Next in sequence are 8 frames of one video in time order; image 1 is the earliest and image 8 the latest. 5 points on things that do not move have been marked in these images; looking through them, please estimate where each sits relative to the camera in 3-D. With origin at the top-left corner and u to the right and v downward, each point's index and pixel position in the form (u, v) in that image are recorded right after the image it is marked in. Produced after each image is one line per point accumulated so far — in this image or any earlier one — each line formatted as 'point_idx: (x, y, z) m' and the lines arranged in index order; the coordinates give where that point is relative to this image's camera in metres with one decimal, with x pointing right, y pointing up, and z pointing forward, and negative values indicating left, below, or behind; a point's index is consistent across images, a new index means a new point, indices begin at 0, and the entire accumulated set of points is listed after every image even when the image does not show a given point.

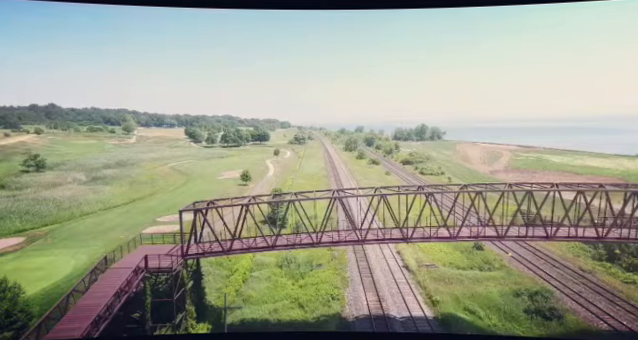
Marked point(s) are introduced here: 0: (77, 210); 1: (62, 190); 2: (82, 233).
0: (-5.8, -1.0, +8.7) m
1: (-6.0, -0.5, +8.7) m
2: (-5.7, -1.5, +8.8) m
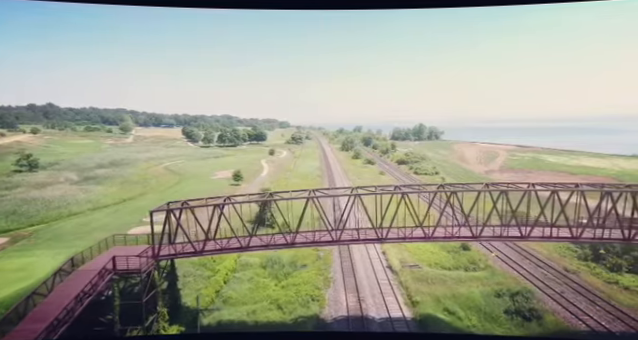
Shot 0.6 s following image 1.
0: (-6.0, -0.9, +8.7) m
1: (-6.3, -0.5, +8.6) m
2: (-6.0, -1.5, +8.7) m
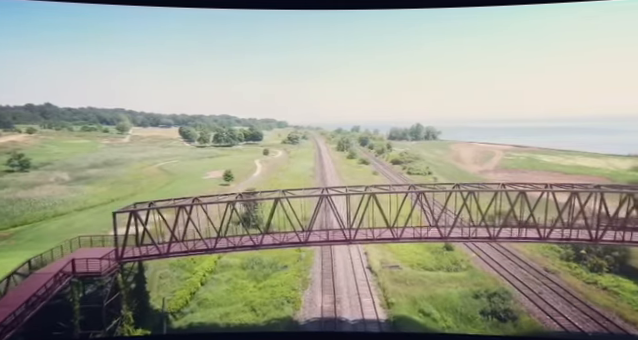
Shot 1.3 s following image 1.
0: (-6.3, -1.0, +8.6) m
1: (-6.6, -0.5, +8.5) m
2: (-6.3, -1.5, +8.6) m
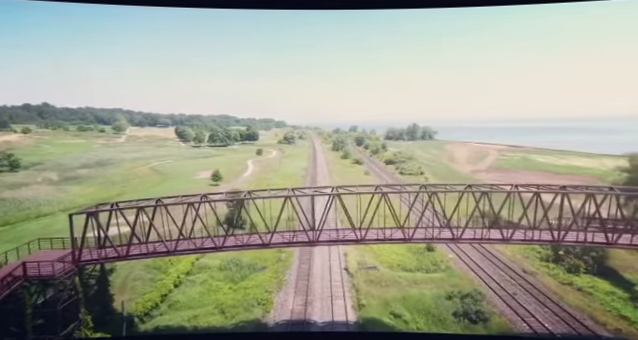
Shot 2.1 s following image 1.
0: (-6.7, -1.0, +8.5) m
1: (-6.9, -0.5, +8.4) m
2: (-6.7, -1.5, +8.5) m
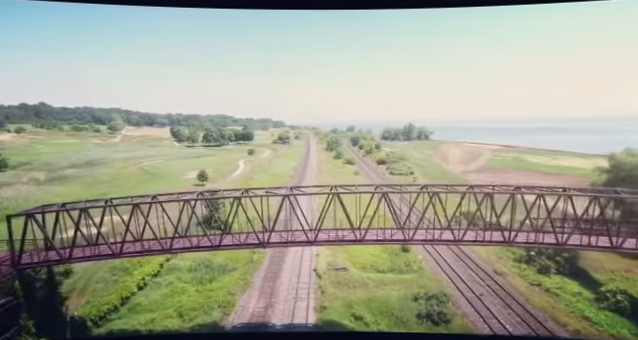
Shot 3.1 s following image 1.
0: (-7.2, -1.0, +8.3) m
1: (-7.4, -0.5, +8.3) m
2: (-7.1, -1.5, +8.4) m
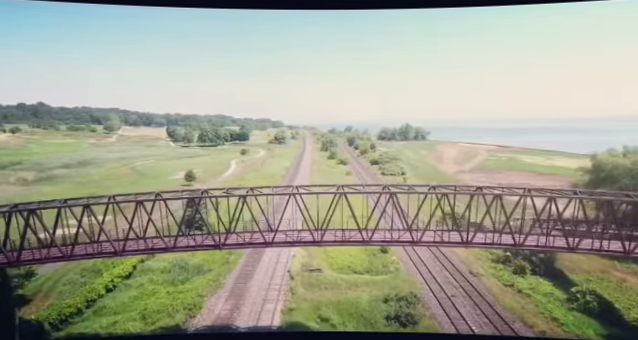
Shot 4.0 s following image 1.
0: (-7.6, -1.0, +8.2) m
1: (-7.8, -0.5, +8.2) m
2: (-7.5, -1.5, +8.2) m
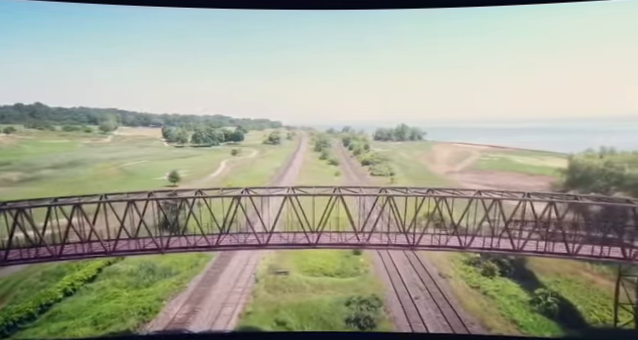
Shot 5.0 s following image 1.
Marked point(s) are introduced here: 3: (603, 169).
0: (-8.1, -1.0, +8.0) m
1: (-8.3, -0.5, +8.0) m
2: (-8.0, -1.6, +8.1) m
3: (+6.6, 0.0, +8.4) m
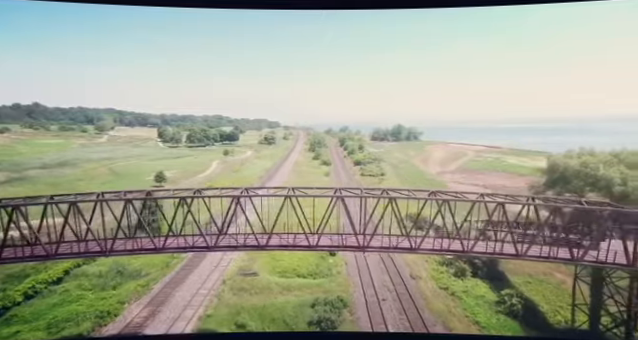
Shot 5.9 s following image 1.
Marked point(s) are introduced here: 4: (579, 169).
0: (-8.5, -1.0, +7.9) m
1: (-8.7, -0.5, +7.9) m
2: (-8.5, -1.6, +7.9) m
3: (+6.2, 0.0, +8.4) m
4: (+6.1, 0.0, +8.4) m
